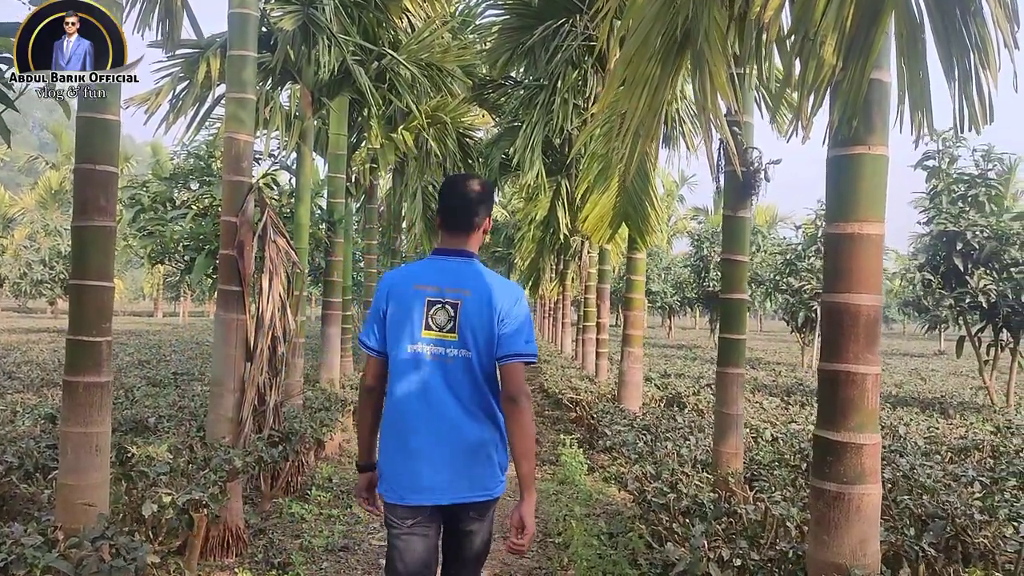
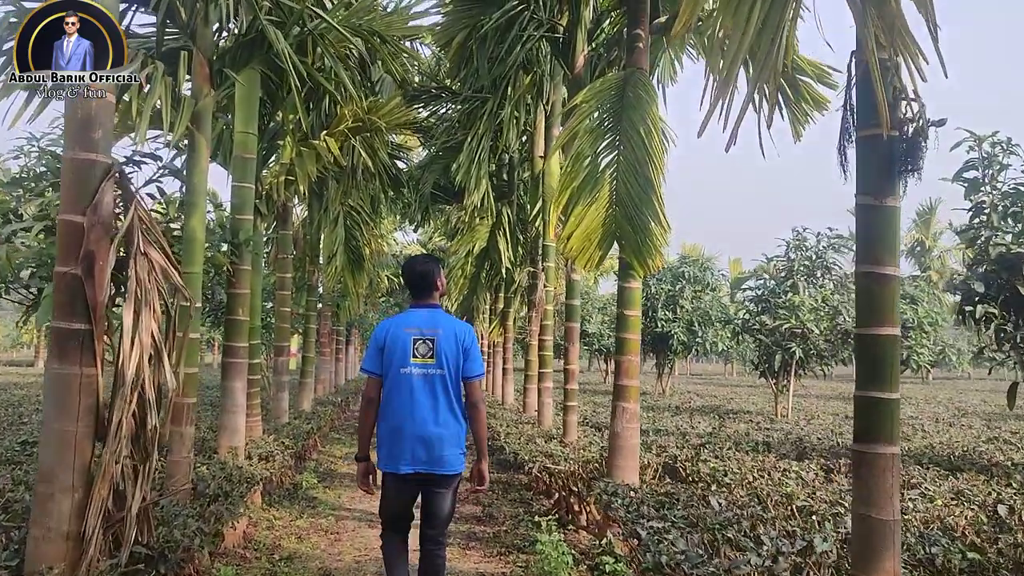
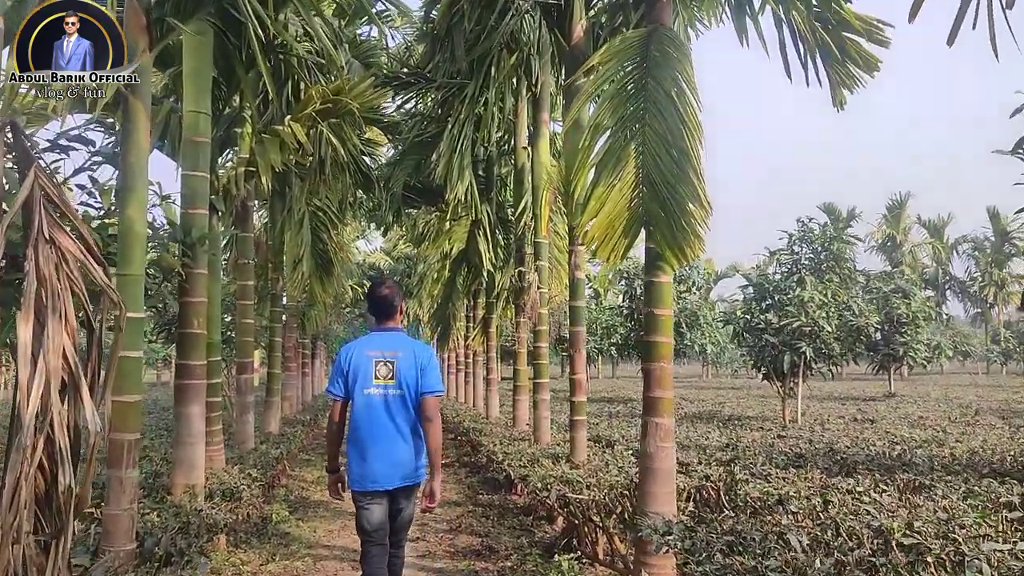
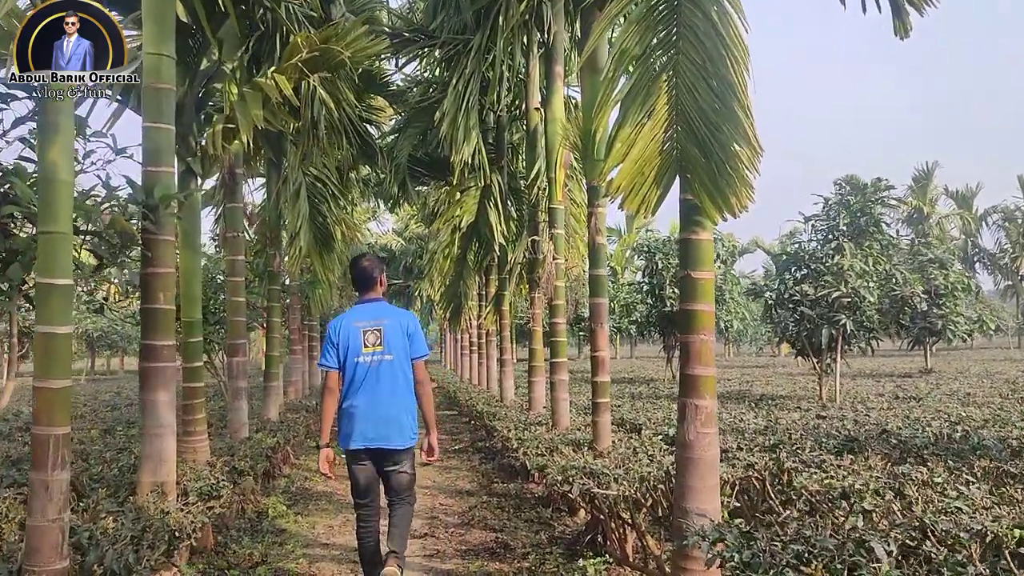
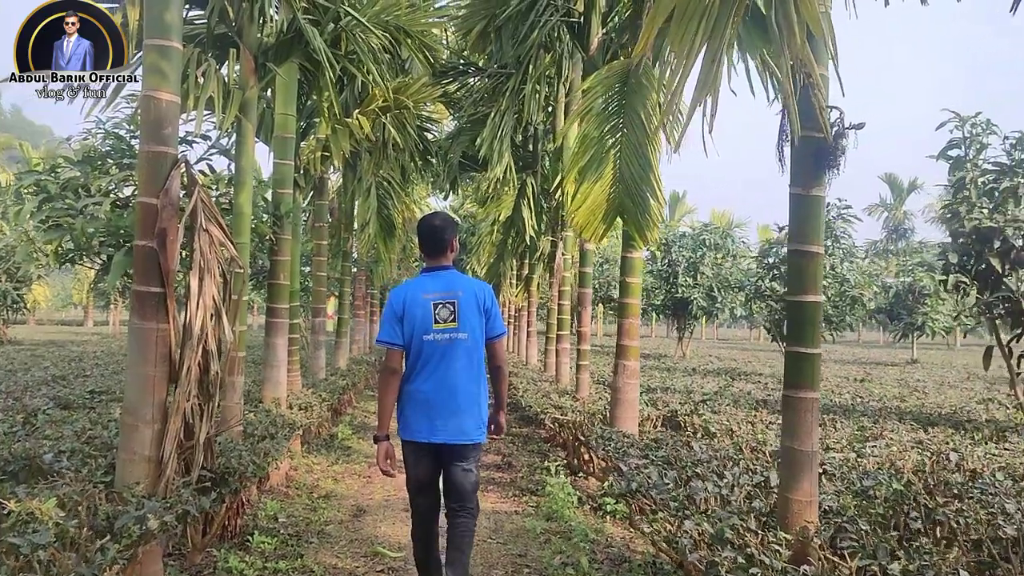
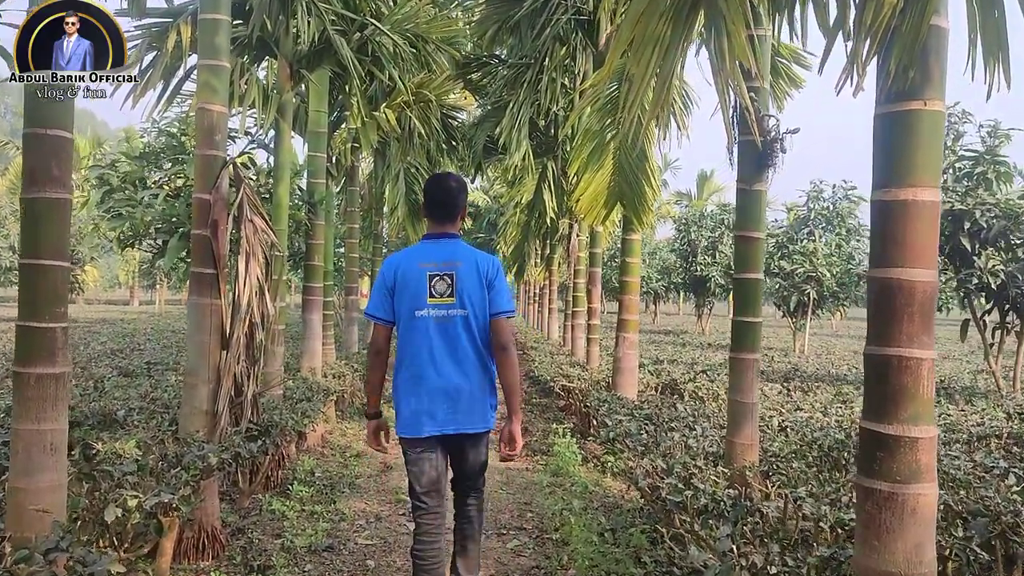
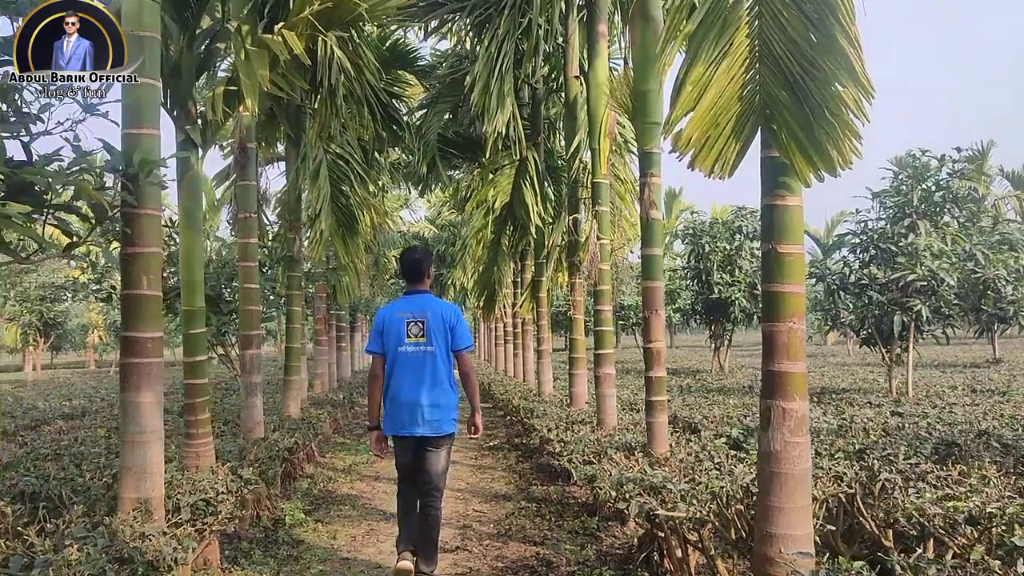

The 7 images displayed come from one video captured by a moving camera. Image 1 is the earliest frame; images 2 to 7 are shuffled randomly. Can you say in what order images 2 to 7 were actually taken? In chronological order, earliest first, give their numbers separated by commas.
6, 5, 2, 3, 4, 7
